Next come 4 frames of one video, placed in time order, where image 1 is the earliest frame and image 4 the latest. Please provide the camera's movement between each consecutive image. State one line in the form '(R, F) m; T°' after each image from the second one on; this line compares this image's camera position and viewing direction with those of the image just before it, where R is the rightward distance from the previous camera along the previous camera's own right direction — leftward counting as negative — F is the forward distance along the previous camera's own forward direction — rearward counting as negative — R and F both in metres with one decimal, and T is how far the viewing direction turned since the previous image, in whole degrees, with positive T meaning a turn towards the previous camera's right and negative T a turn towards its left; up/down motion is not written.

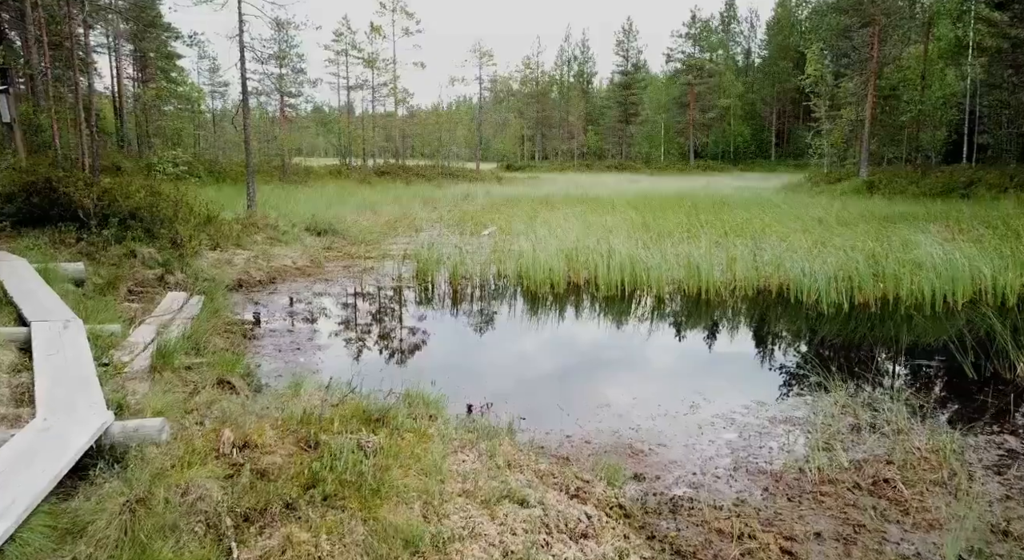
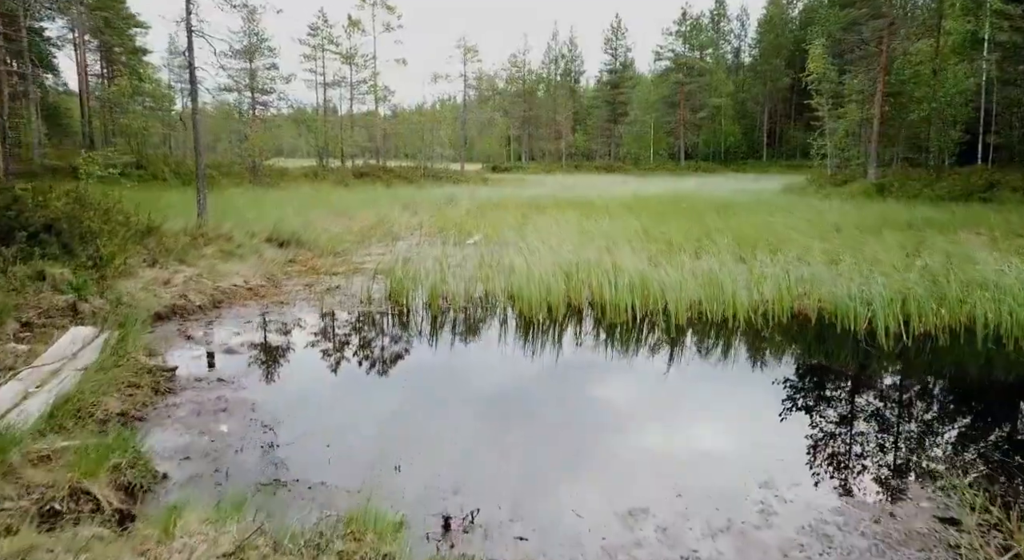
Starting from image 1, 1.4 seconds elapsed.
(0.0, +1.2) m; +1°
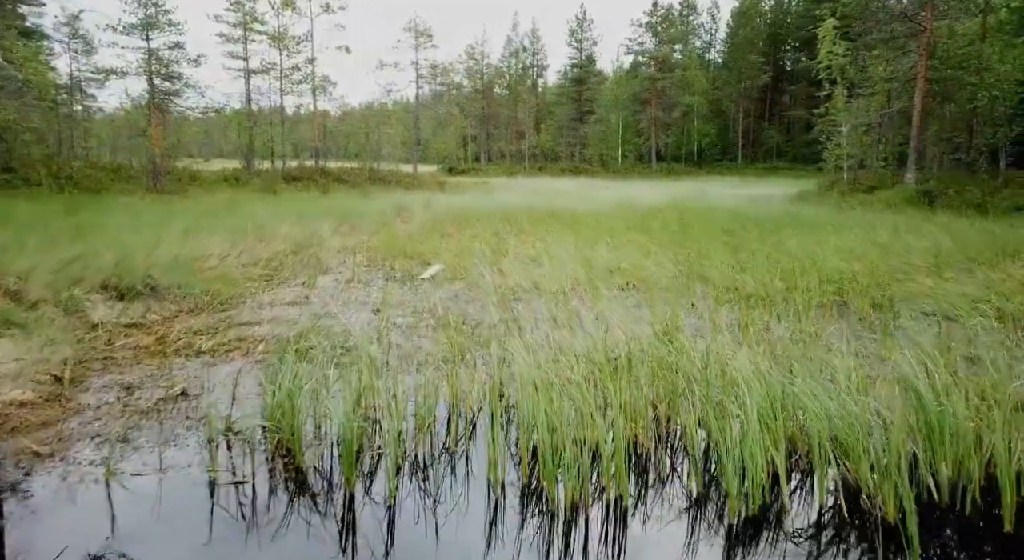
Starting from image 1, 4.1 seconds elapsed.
(-0.2, +3.2) m; +4°
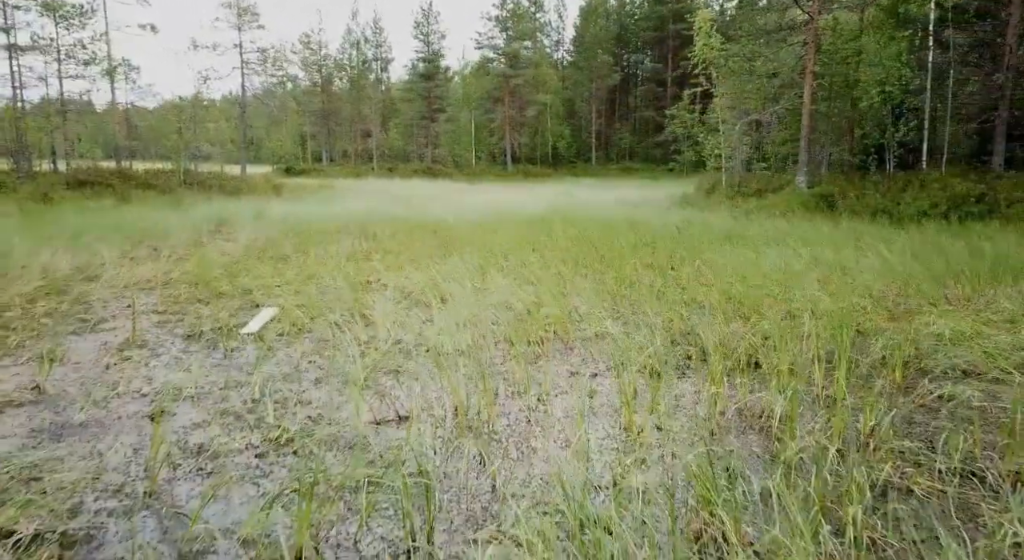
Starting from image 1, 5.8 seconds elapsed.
(-0.2, +2.3) m; +12°
